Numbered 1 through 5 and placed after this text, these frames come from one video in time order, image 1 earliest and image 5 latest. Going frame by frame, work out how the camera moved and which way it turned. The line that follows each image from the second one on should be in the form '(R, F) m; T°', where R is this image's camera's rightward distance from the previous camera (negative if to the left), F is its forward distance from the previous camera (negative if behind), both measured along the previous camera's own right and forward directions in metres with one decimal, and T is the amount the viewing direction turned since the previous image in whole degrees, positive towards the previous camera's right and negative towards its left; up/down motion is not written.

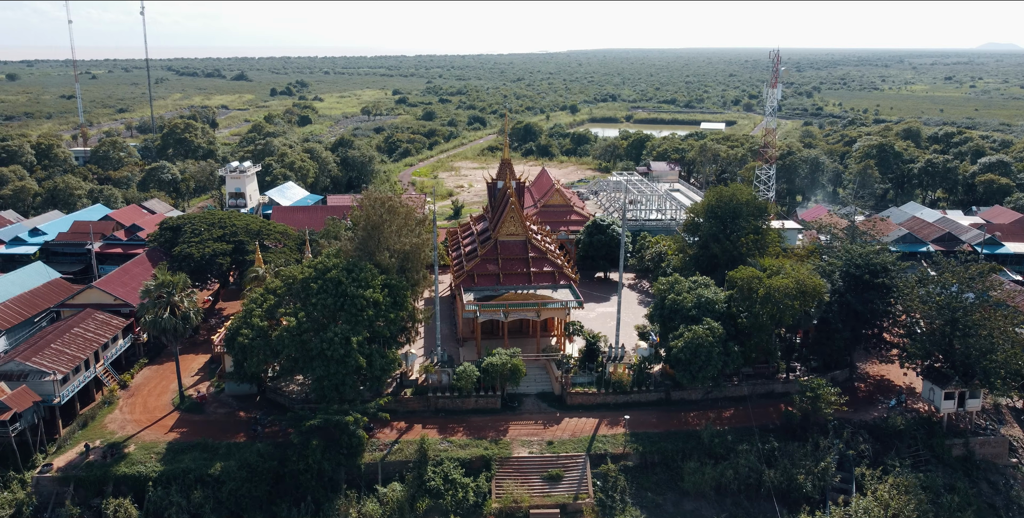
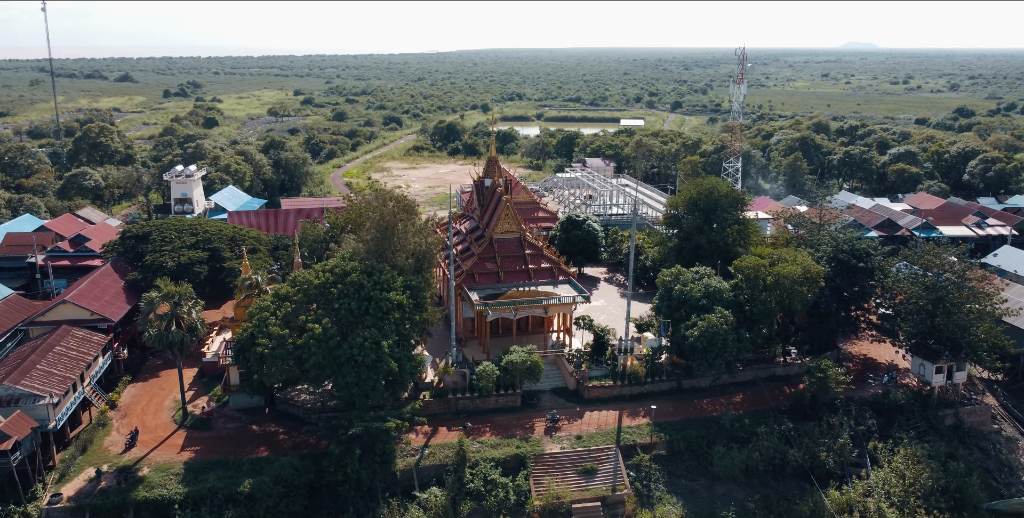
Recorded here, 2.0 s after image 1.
(-4.2, +0.4) m; +7°
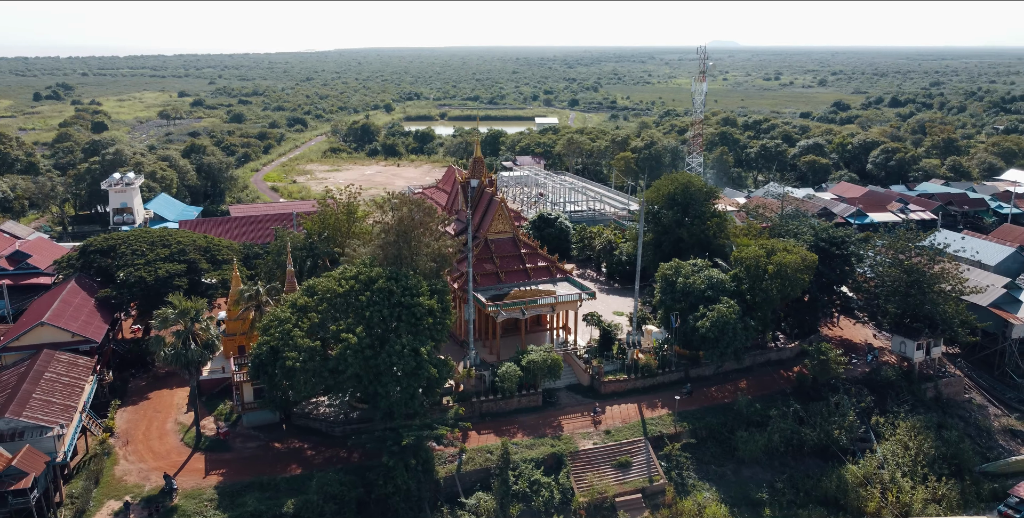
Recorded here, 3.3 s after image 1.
(-4.6, +0.4) m; +8°
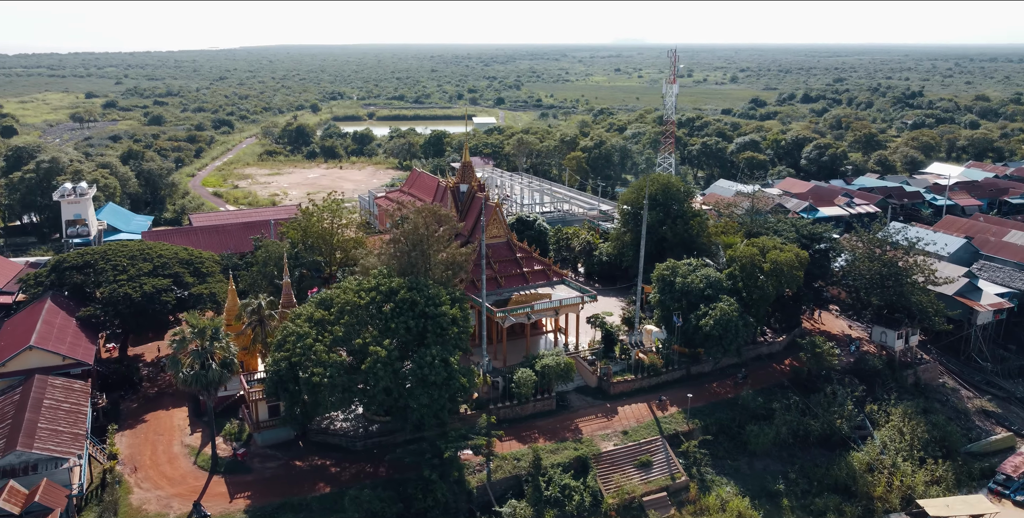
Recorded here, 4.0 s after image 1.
(-3.3, +0.2) m; +6°
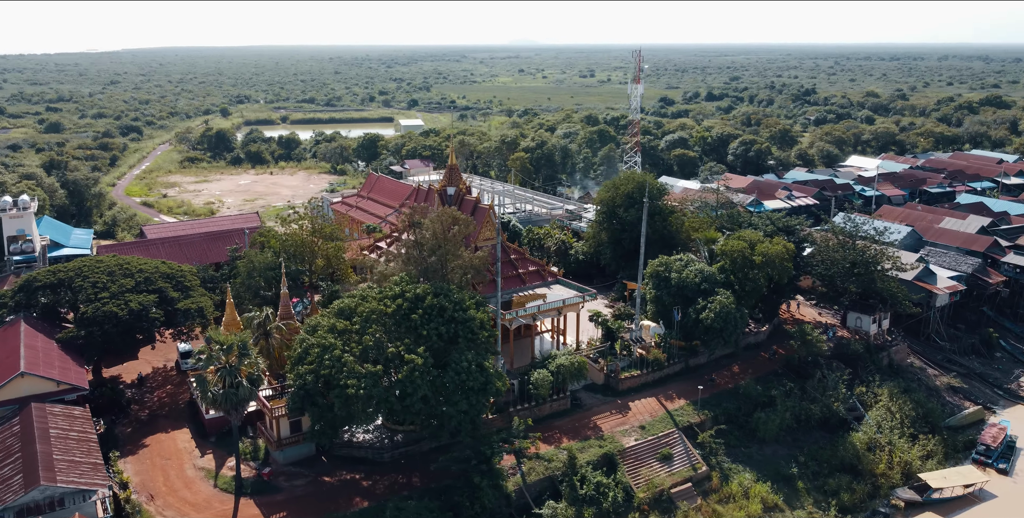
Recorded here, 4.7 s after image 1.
(-3.8, +0.3) m; +7°
